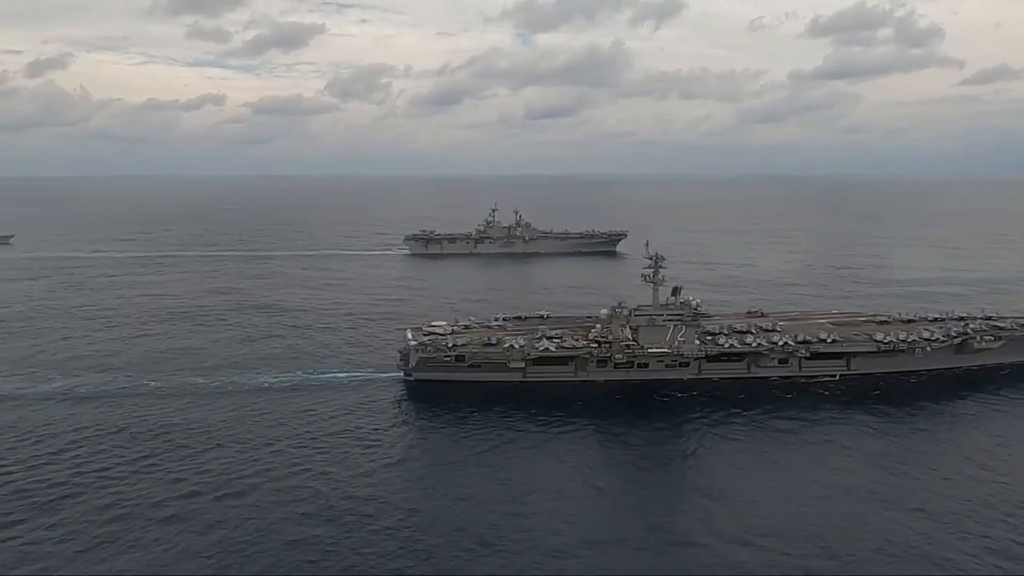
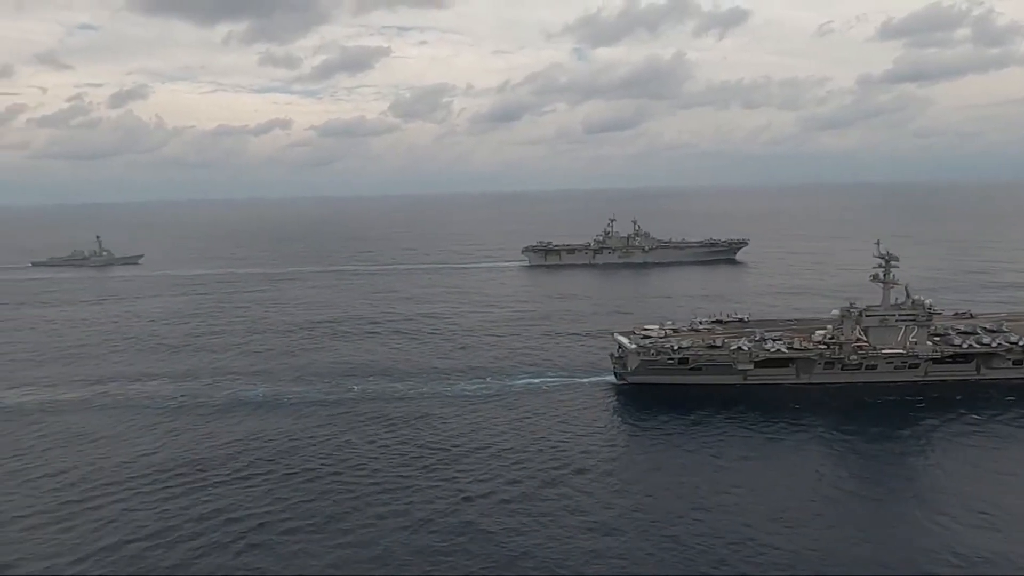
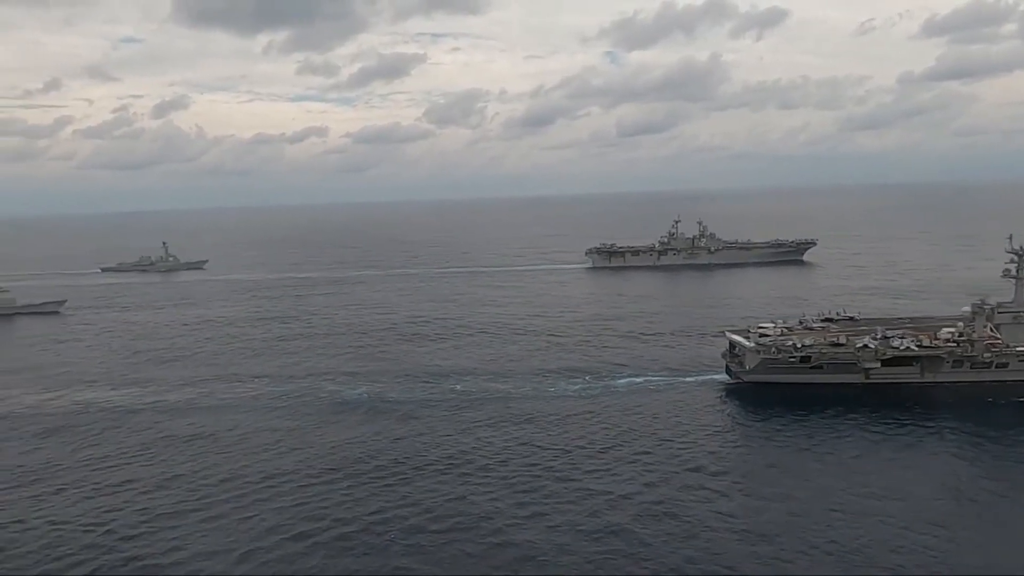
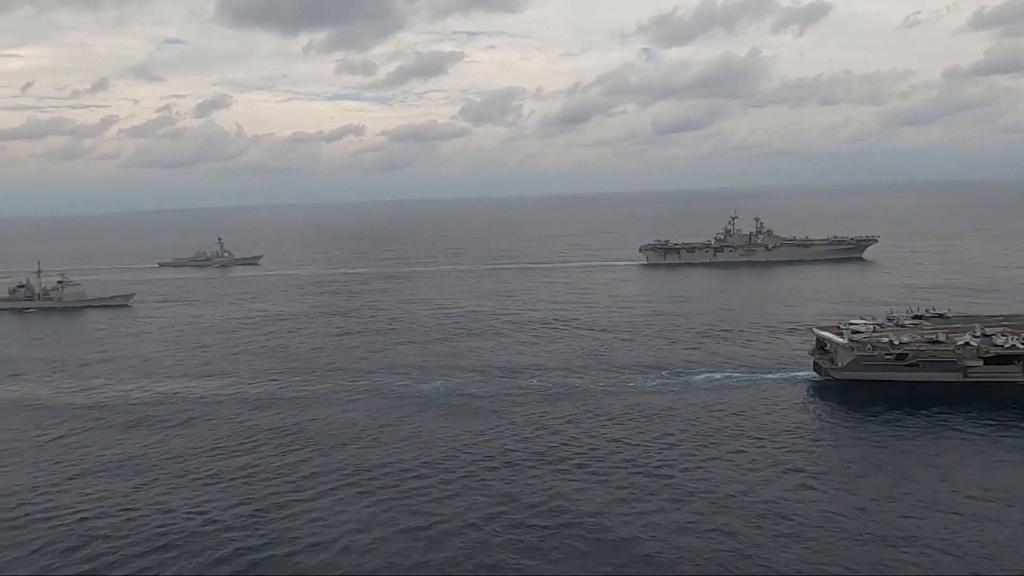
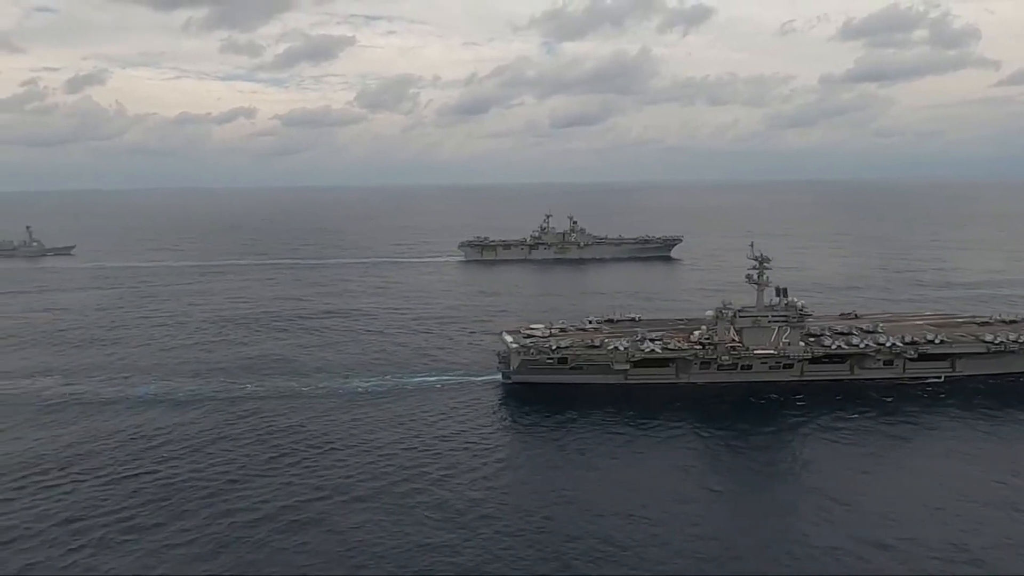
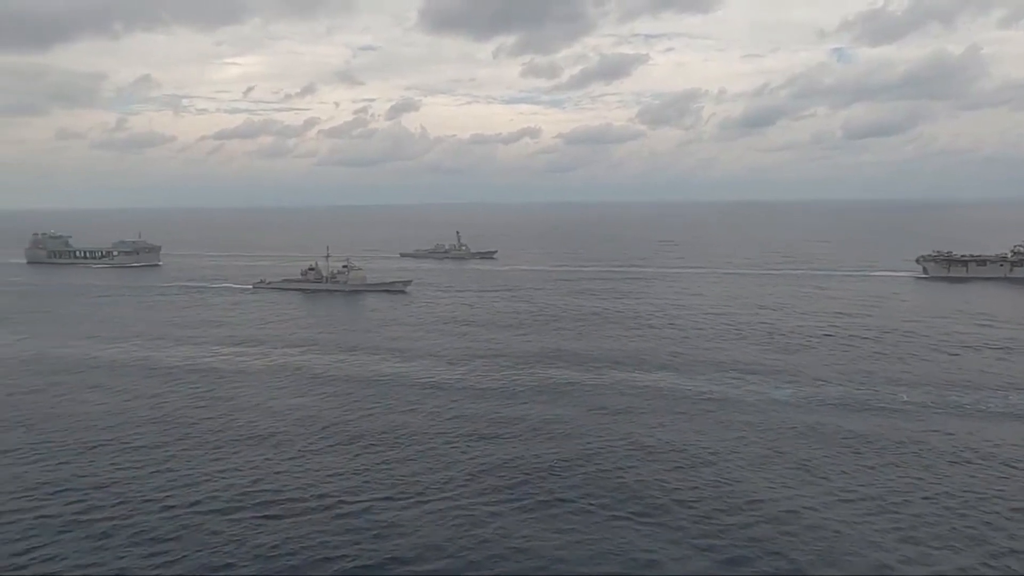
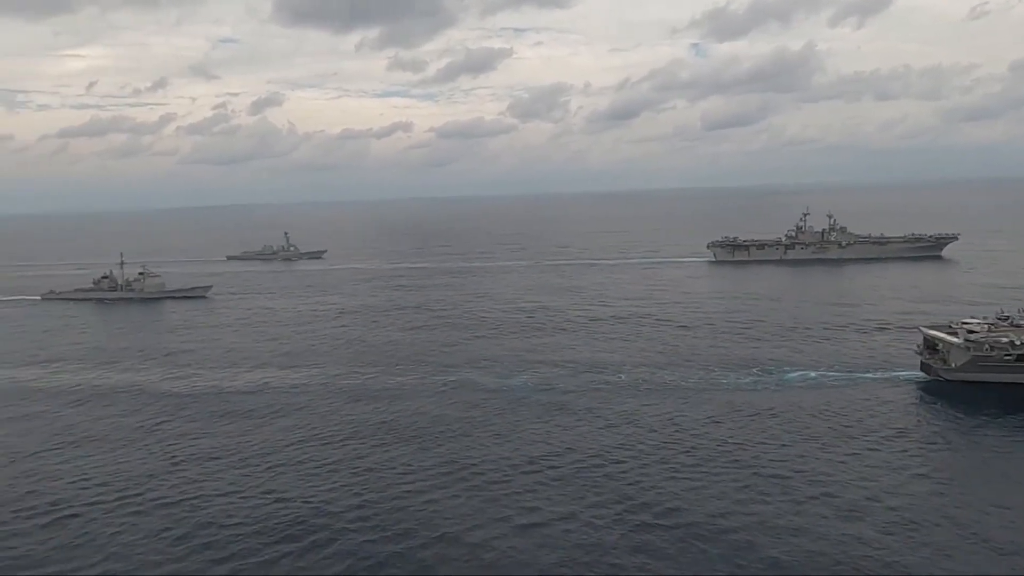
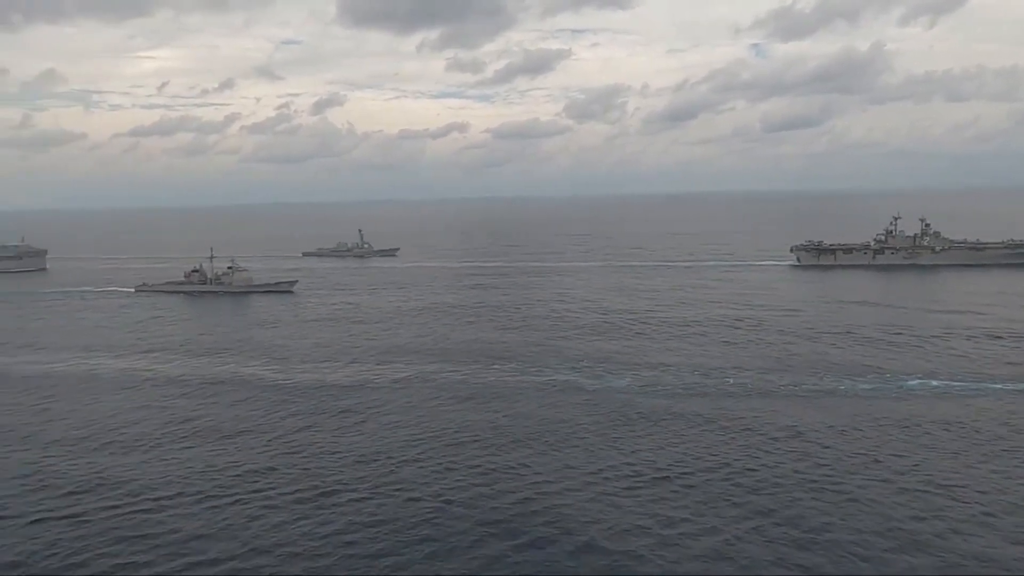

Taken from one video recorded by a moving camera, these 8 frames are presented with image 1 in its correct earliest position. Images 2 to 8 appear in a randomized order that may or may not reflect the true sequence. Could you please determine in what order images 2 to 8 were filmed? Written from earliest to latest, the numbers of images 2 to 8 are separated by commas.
5, 2, 3, 4, 7, 8, 6
